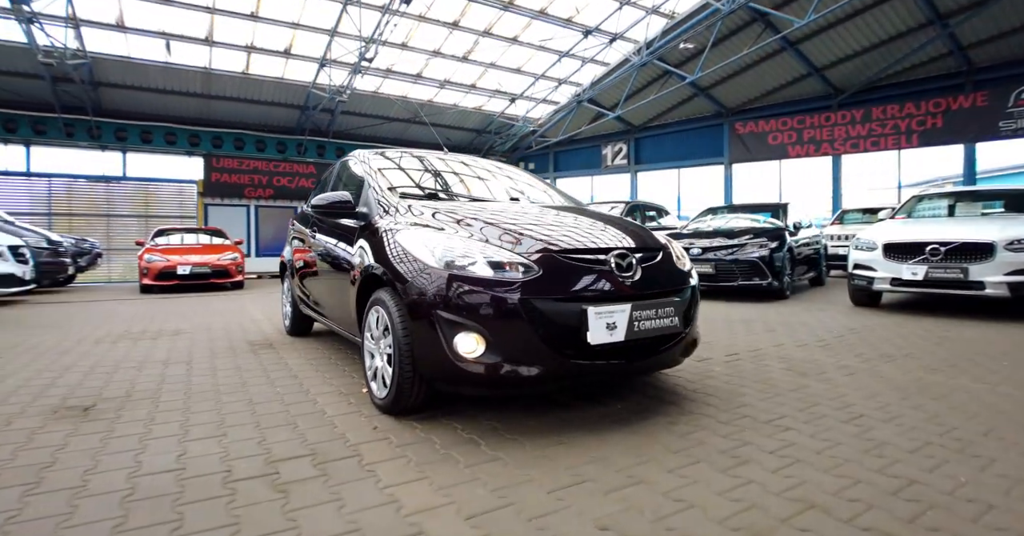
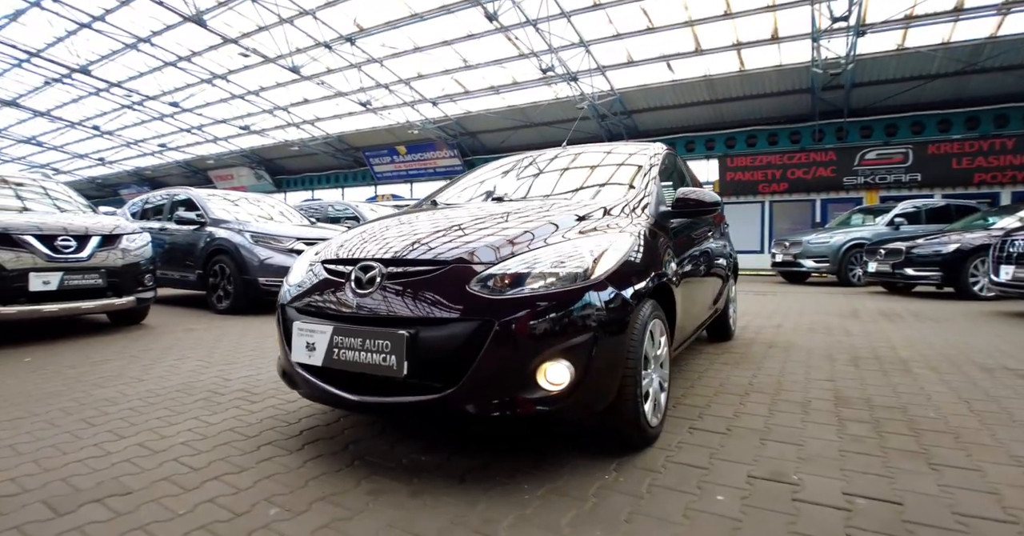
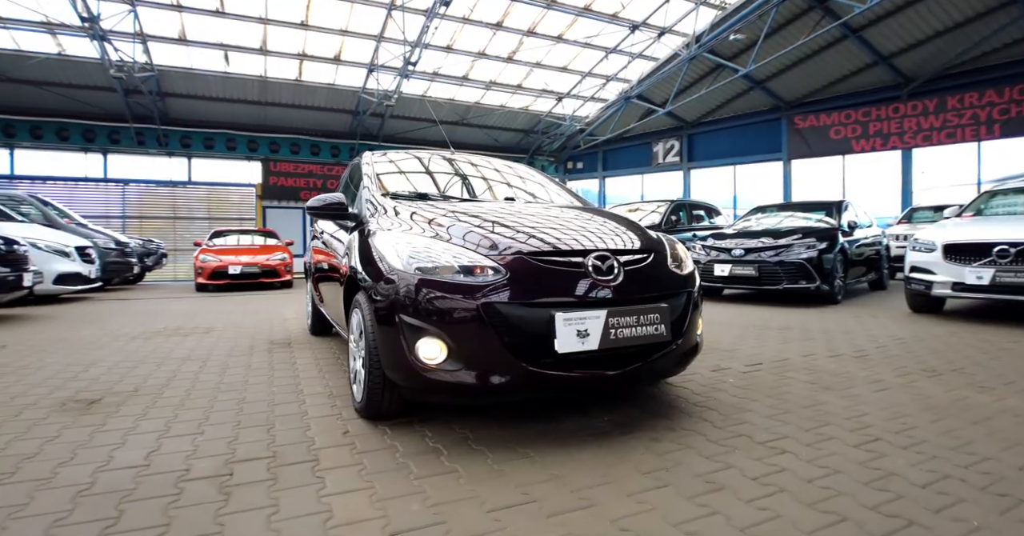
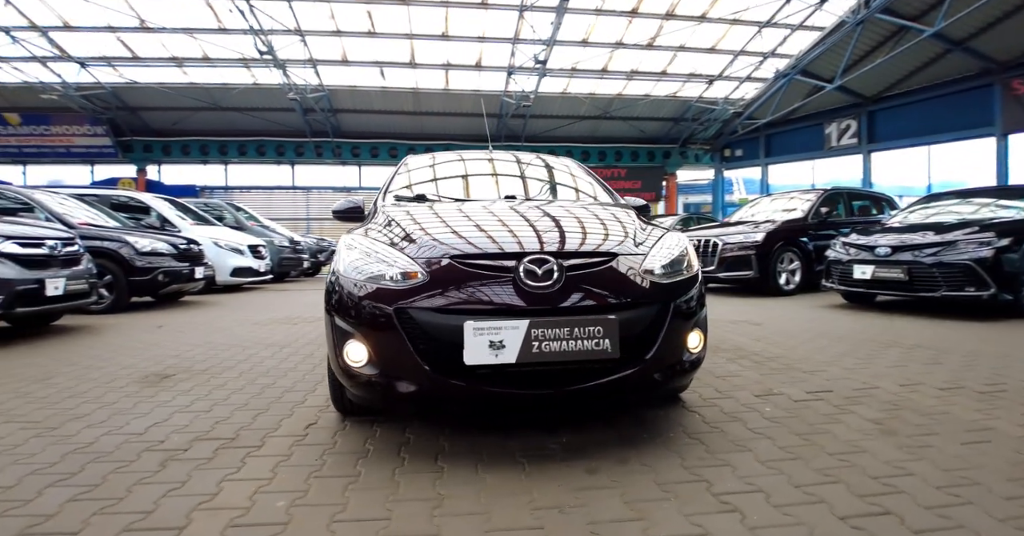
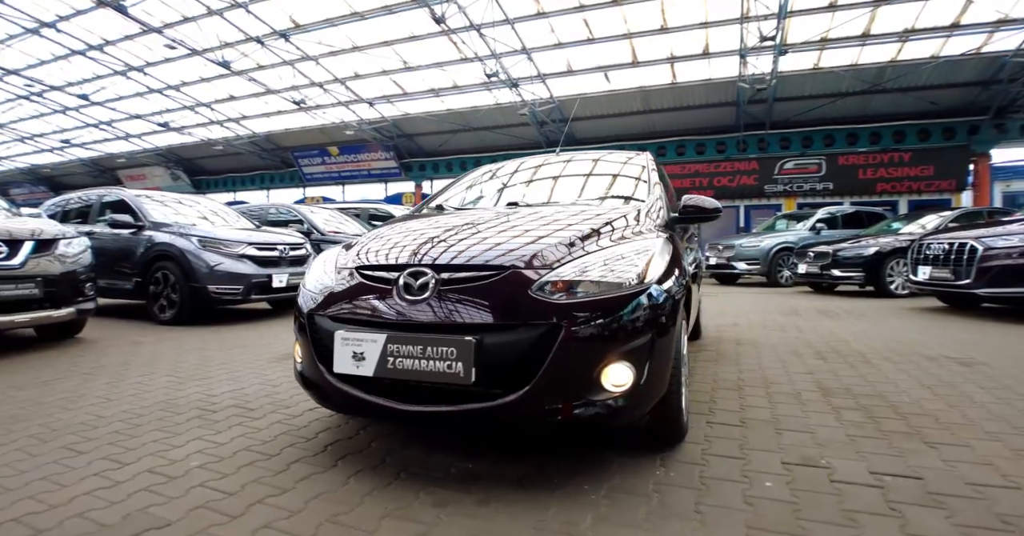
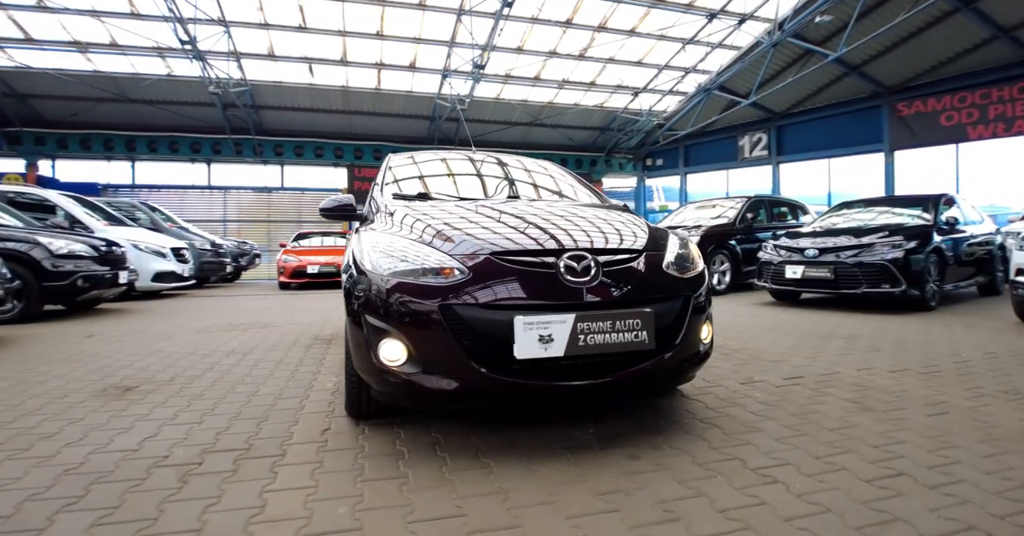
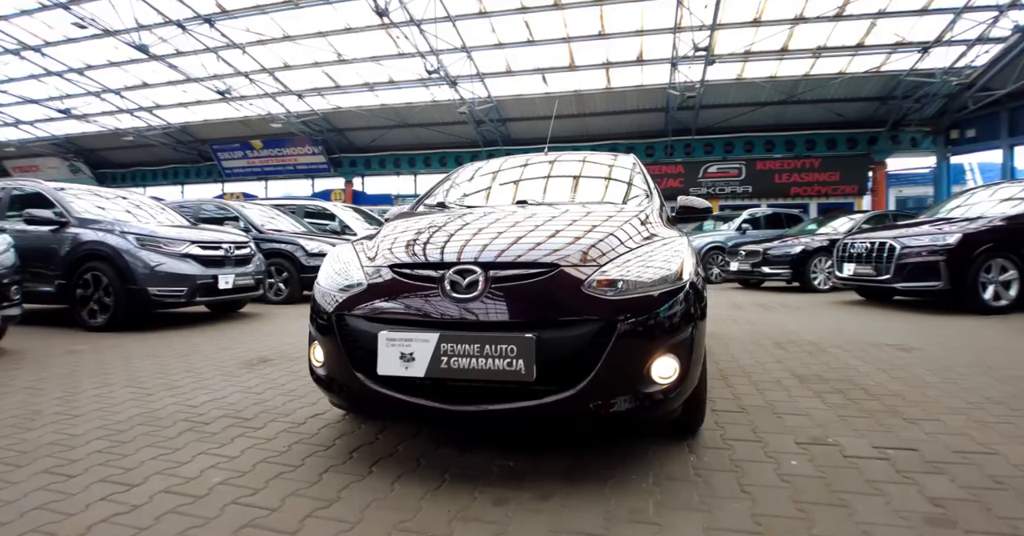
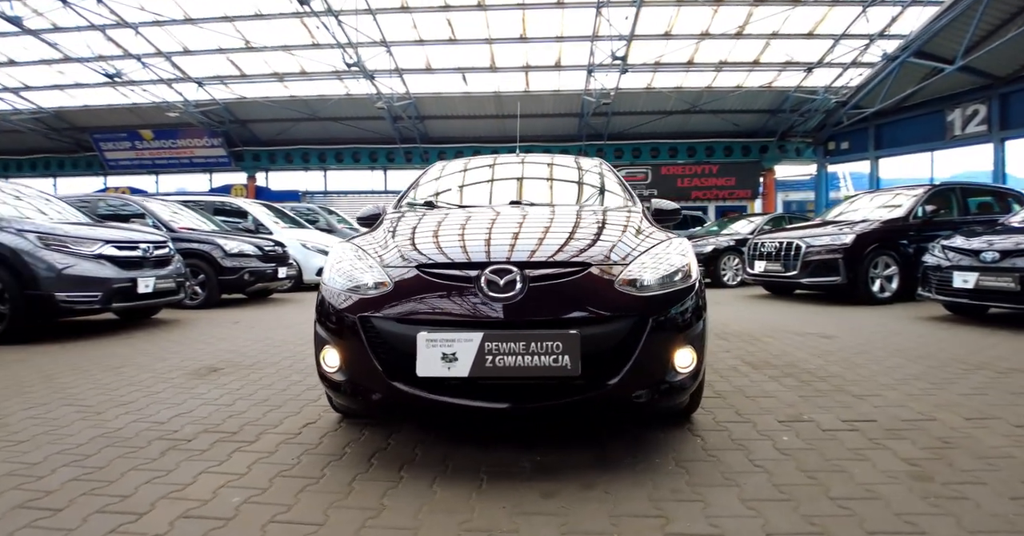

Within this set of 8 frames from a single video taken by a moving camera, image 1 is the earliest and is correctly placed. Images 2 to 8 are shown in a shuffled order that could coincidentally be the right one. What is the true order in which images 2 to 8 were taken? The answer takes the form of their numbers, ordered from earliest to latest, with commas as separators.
3, 6, 4, 8, 7, 5, 2
